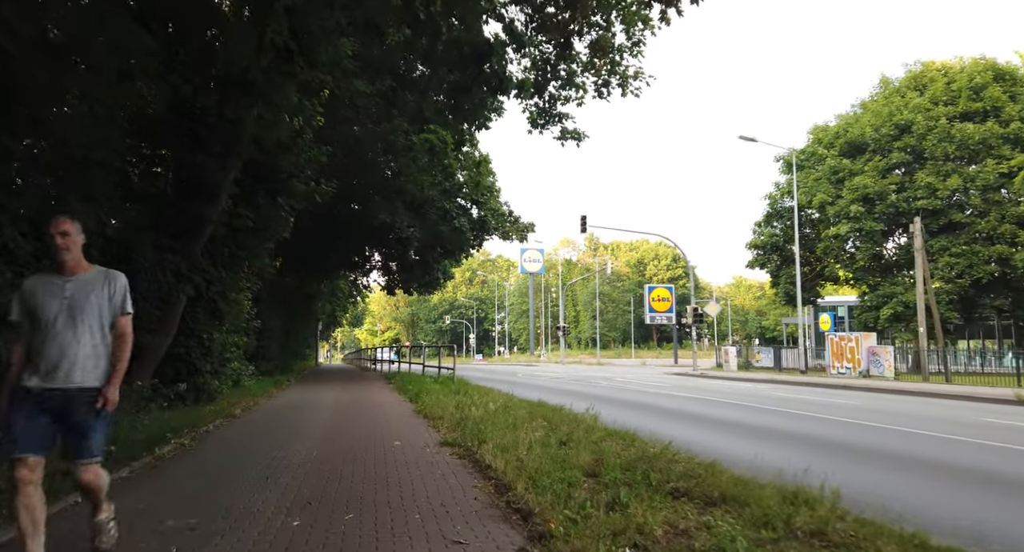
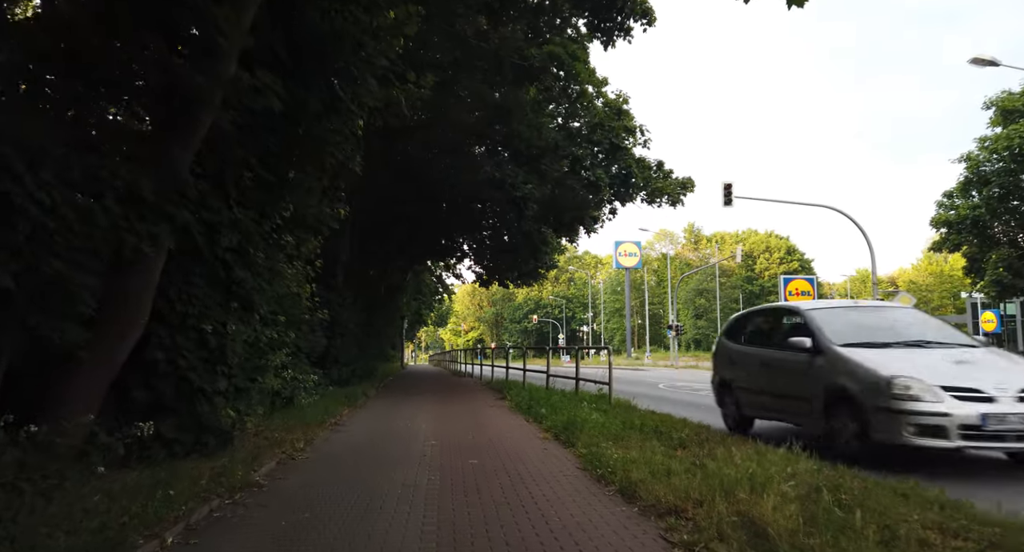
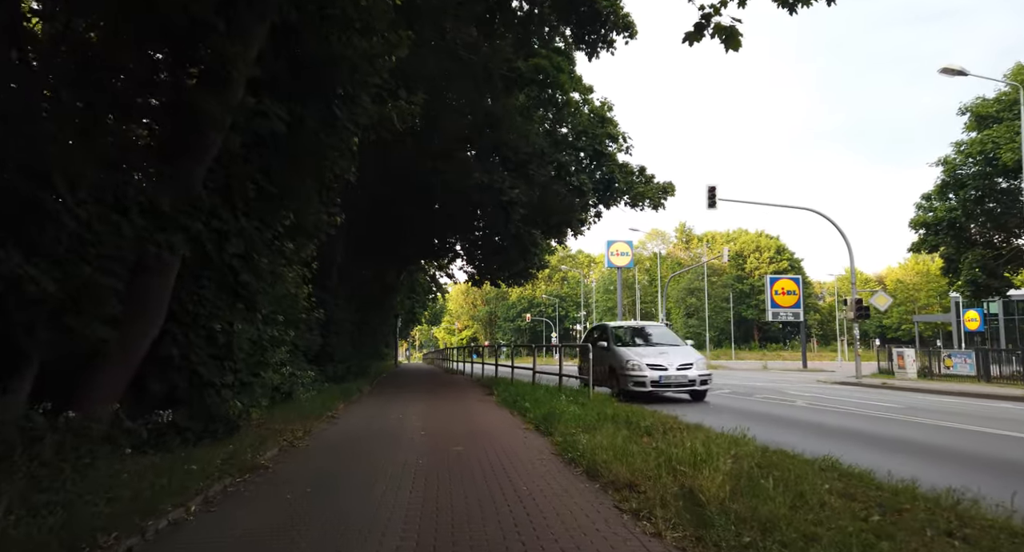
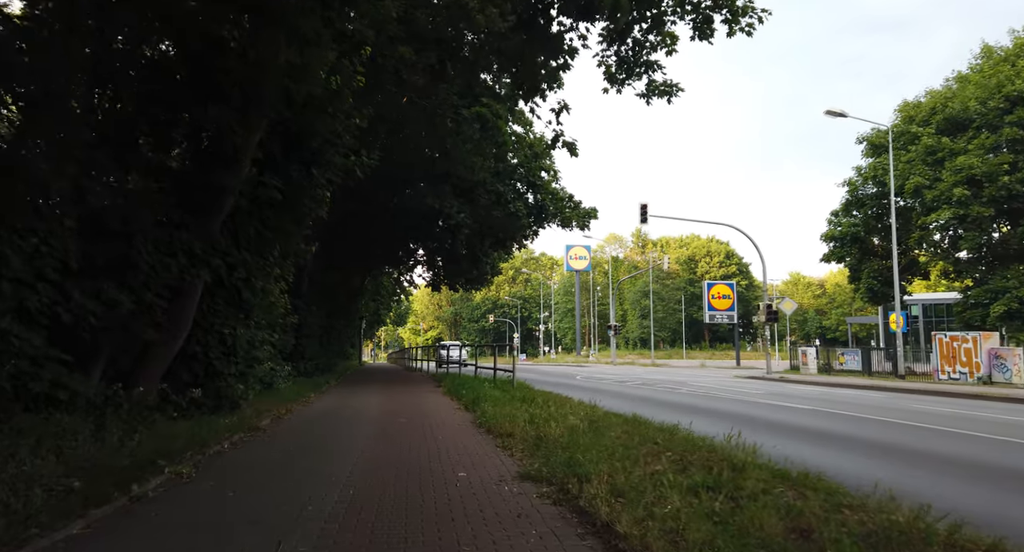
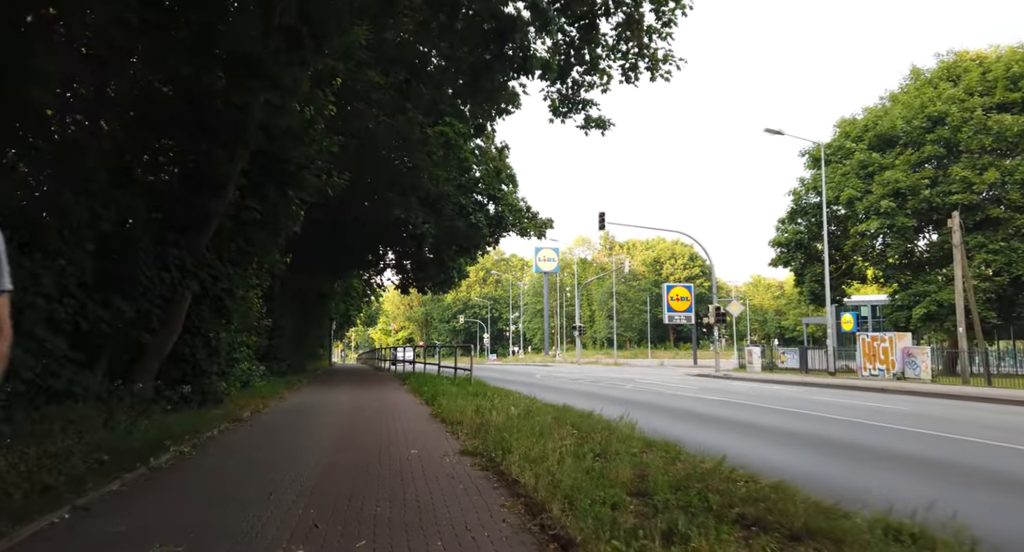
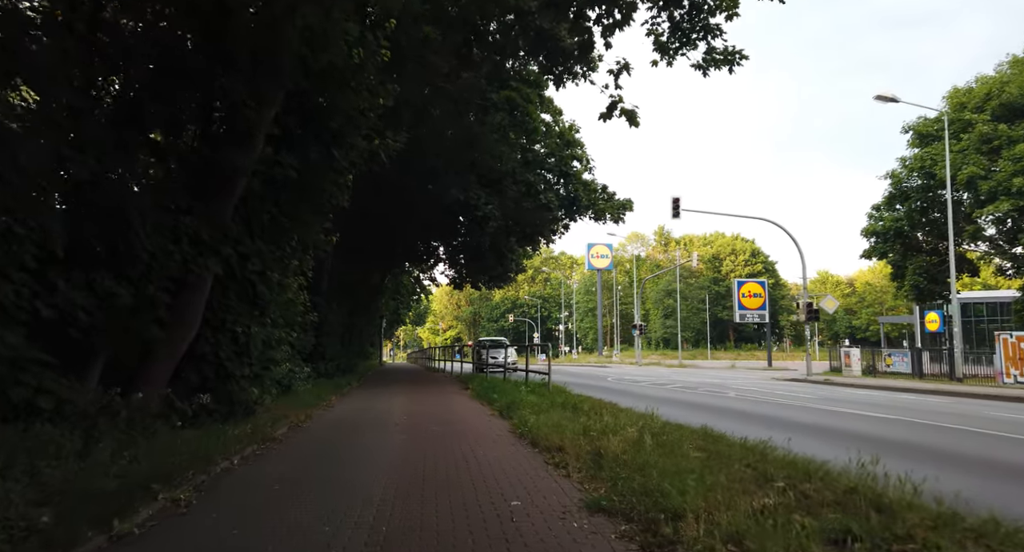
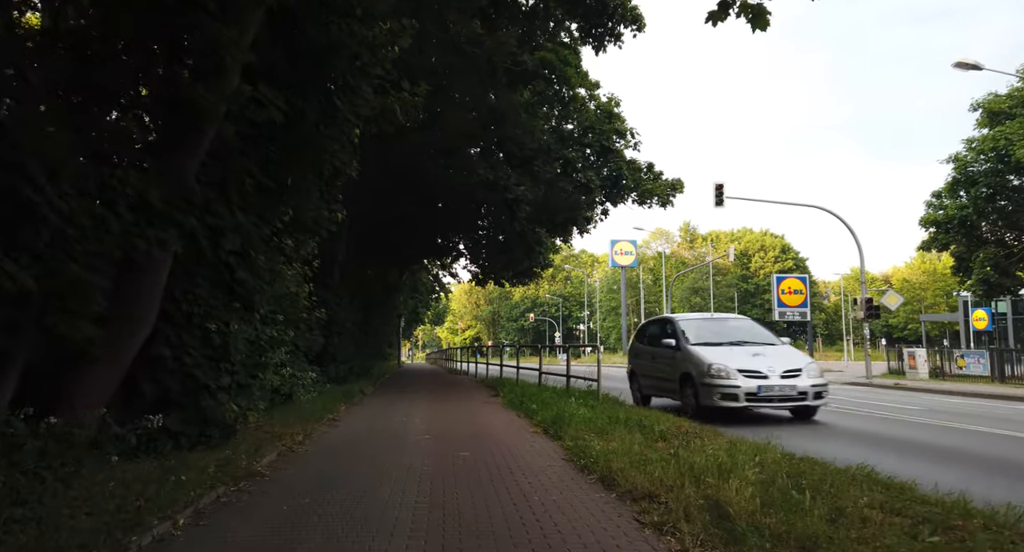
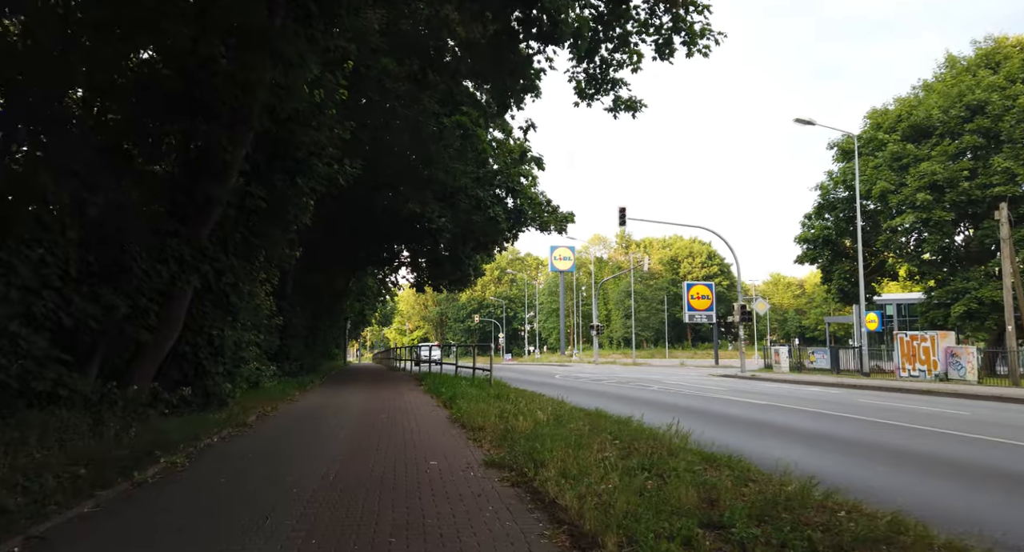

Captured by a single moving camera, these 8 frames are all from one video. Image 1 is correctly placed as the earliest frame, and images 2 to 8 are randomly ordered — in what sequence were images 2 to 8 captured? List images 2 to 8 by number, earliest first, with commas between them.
5, 8, 4, 6, 3, 7, 2
